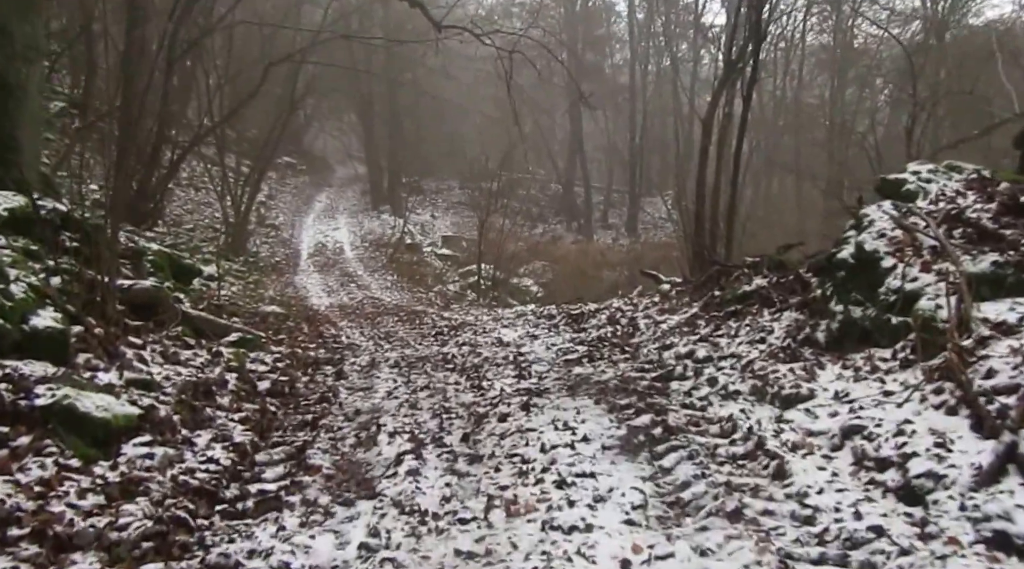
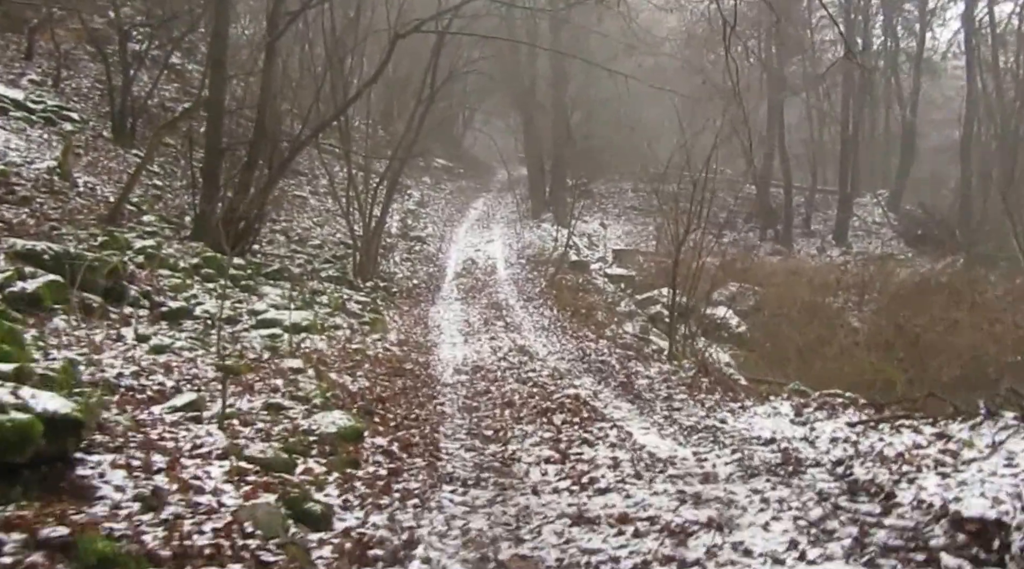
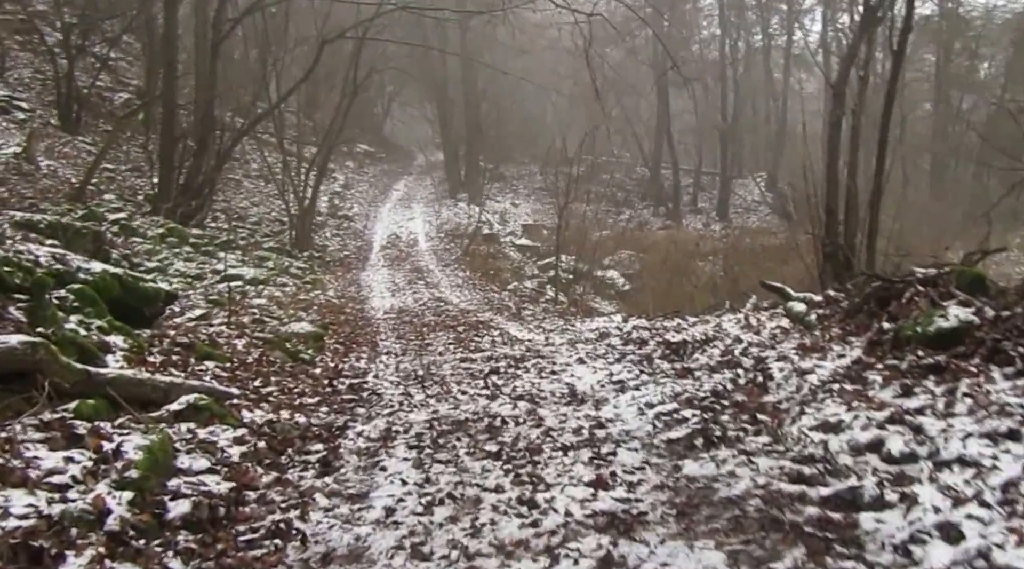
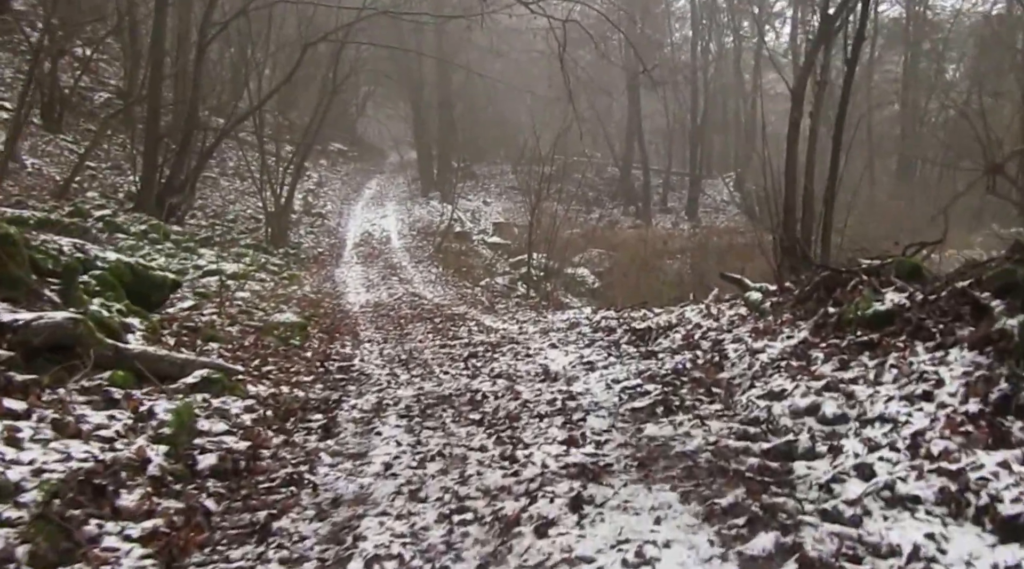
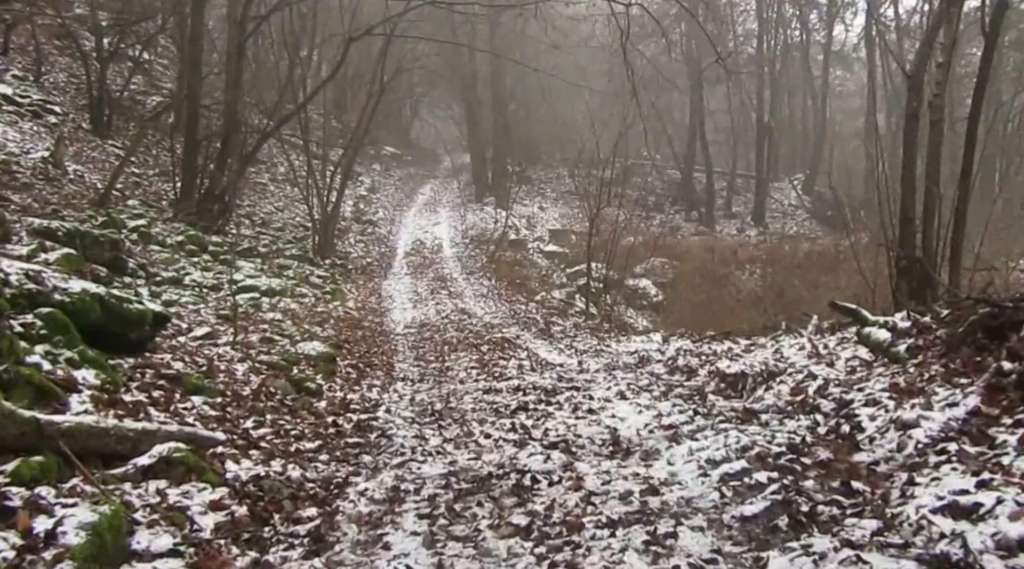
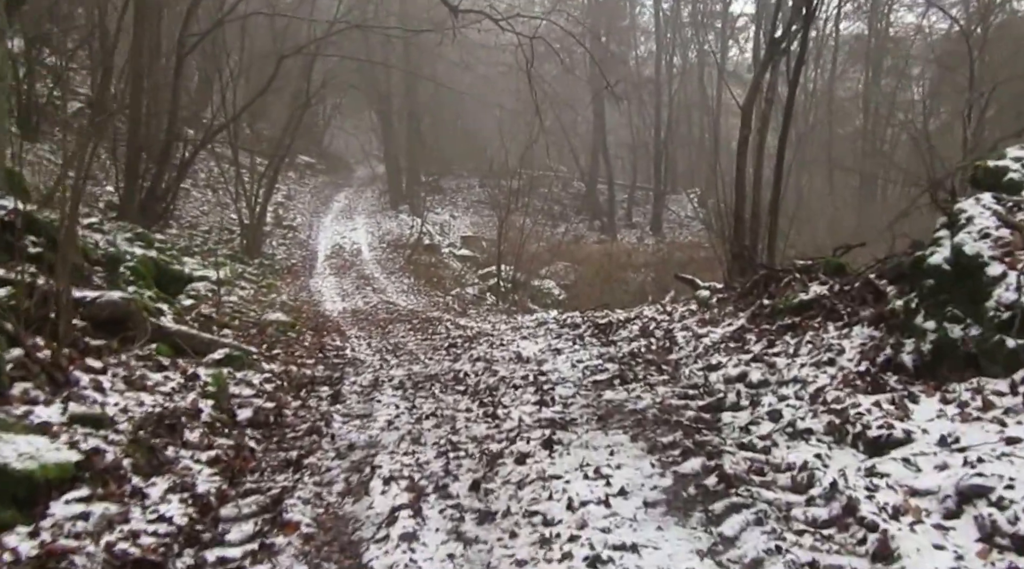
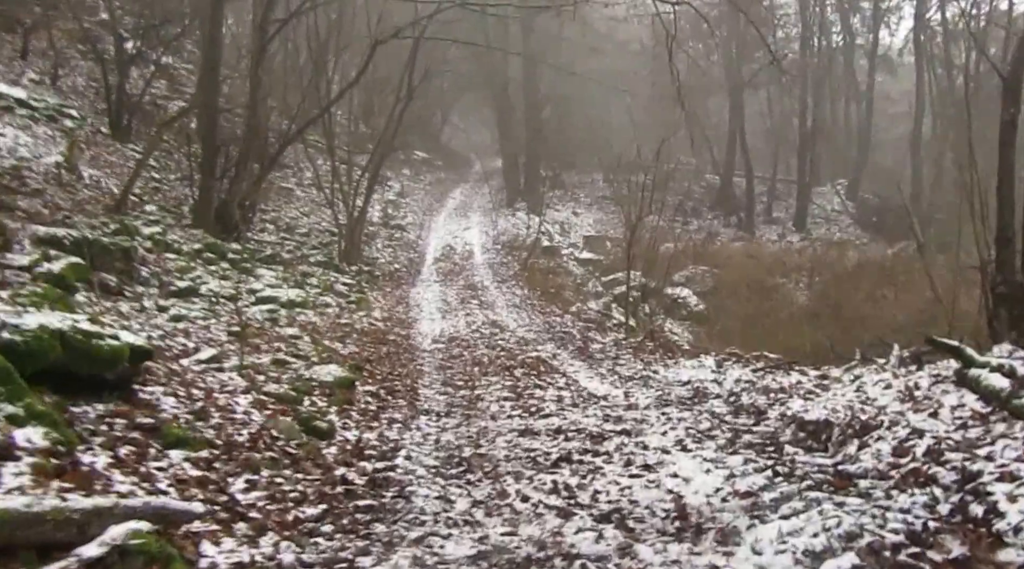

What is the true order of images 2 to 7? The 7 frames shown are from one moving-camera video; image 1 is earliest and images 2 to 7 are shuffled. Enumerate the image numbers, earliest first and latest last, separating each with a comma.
6, 4, 3, 5, 7, 2
